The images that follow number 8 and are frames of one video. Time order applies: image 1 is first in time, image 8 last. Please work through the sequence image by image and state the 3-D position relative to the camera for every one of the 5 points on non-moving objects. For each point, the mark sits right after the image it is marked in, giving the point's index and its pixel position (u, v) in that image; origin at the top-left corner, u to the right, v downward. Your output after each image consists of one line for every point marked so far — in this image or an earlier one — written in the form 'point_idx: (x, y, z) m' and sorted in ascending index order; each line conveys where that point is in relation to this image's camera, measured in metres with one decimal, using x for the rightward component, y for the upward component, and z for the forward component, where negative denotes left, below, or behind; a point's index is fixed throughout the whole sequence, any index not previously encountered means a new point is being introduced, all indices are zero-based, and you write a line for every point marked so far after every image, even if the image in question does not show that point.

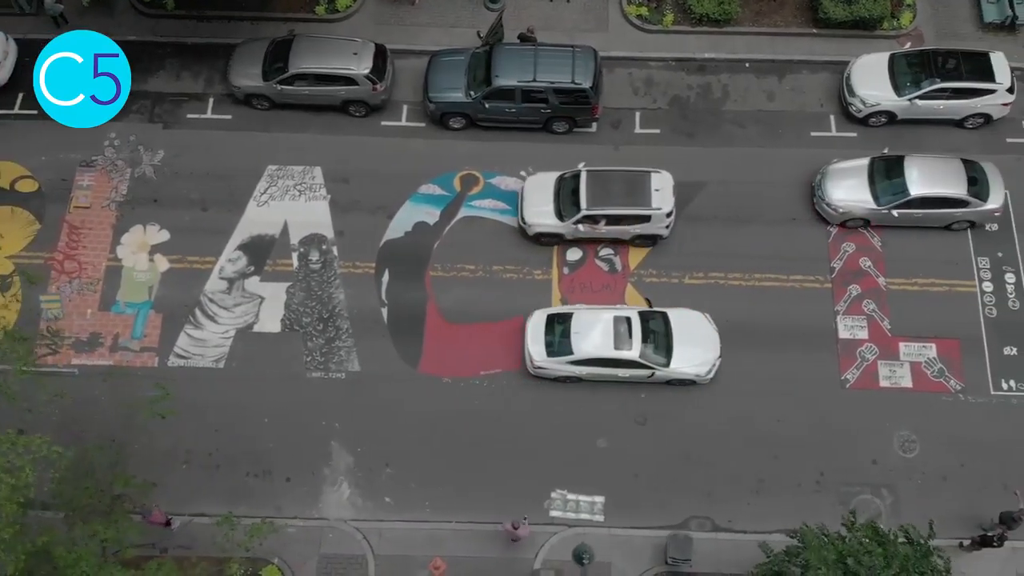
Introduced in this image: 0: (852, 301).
0: (+8.1, -0.3, +18.6) m
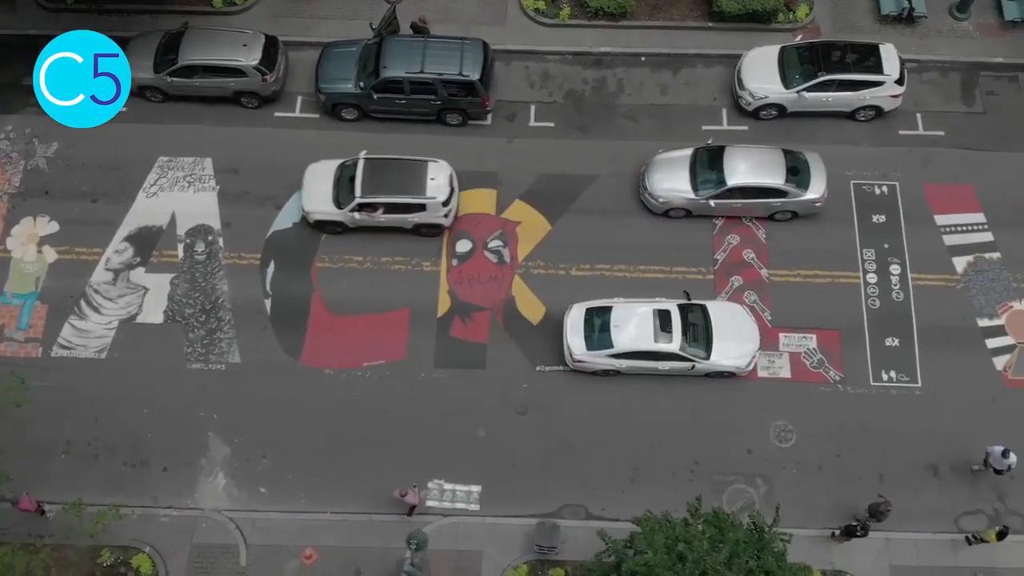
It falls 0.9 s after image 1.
0: (+5.4, -0.1, +18.6) m
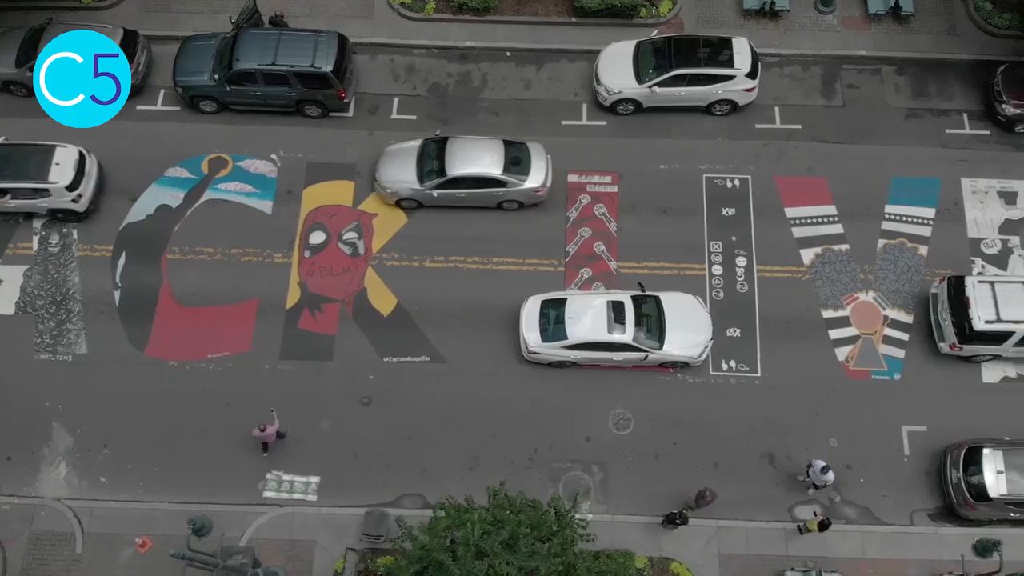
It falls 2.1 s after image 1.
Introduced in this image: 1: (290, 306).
0: (+1.8, +0.1, +18.7) m
1: (-5.2, -0.4, +18.6) m
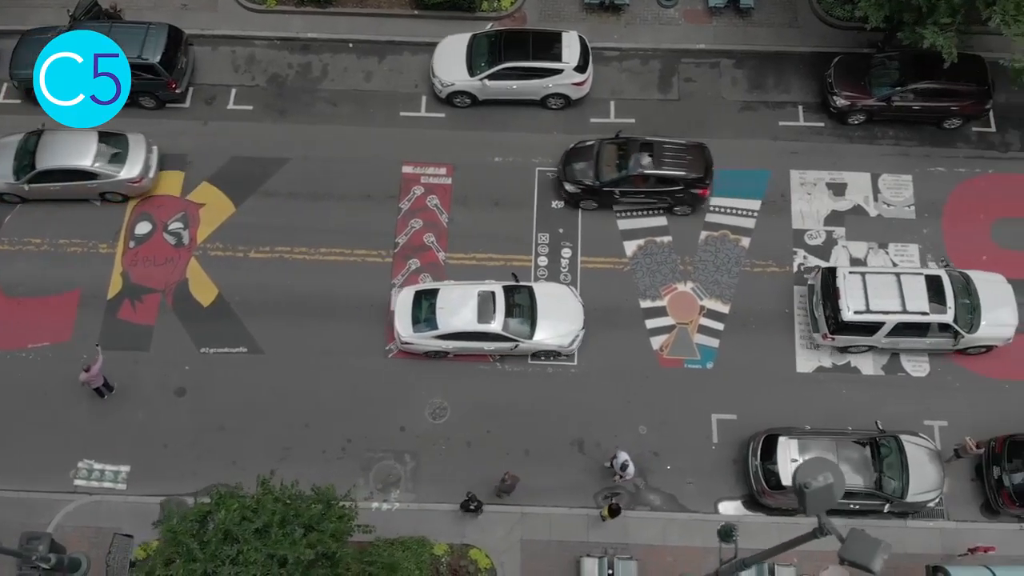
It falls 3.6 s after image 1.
0: (-2.4, +0.3, +18.9) m
1: (-9.4, -0.2, +18.8) m
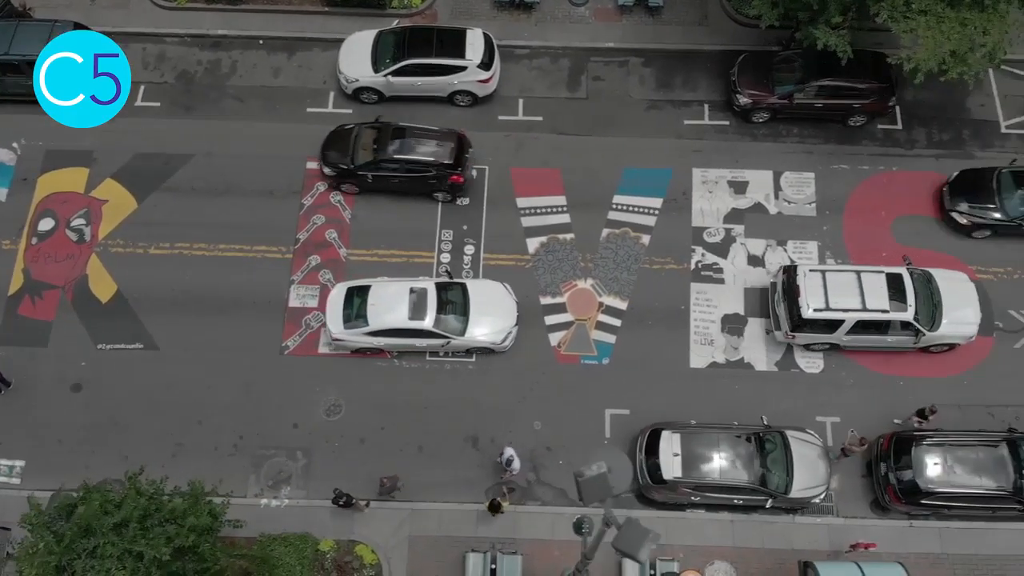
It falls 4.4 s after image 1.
0: (-4.9, +0.4, +19.0) m
1: (-11.9, -0.1, +18.9) m
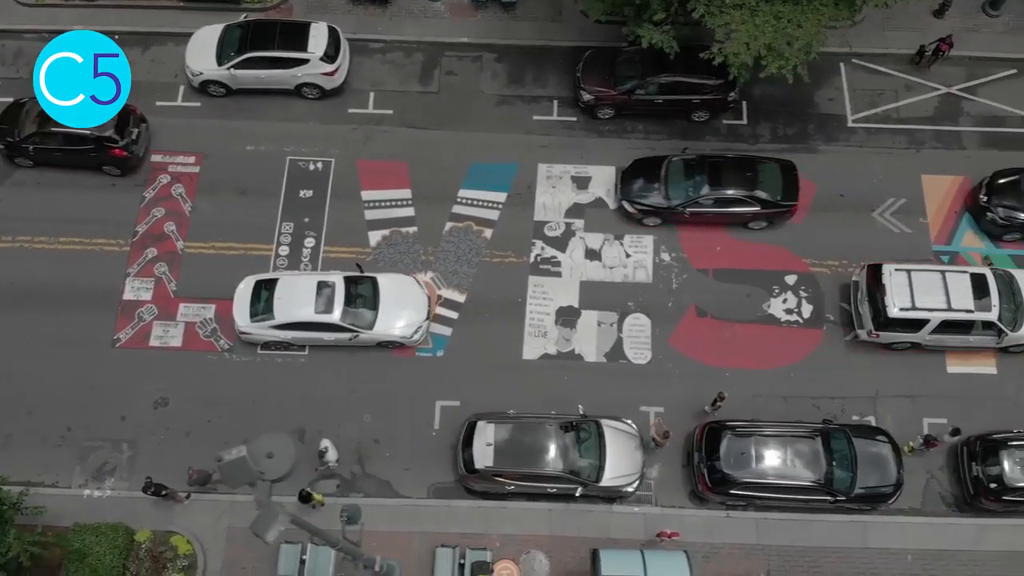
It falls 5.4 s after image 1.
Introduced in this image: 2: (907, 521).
0: (-8.8, +0.6, +19.1) m
1: (-15.8, +0.1, +19.1) m
2: (+8.5, -5.0, +17.1) m
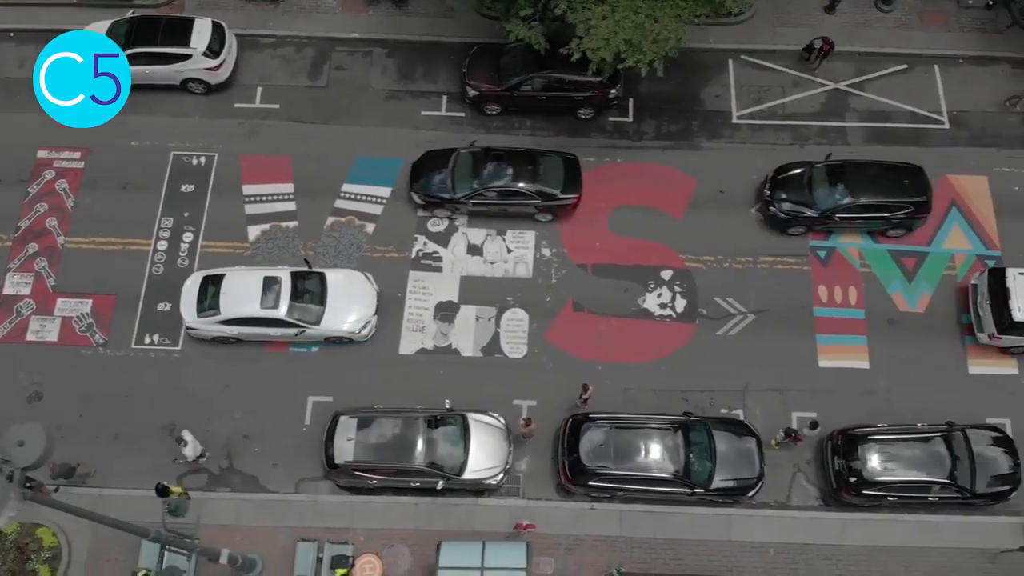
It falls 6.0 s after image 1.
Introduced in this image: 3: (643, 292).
0: (-11.7, +0.7, +19.2) m
1: (-18.7, +0.2, +19.2) m
2: (+5.6, -4.9, +17.1) m
3: (+3.1, -0.1, +18.9) m
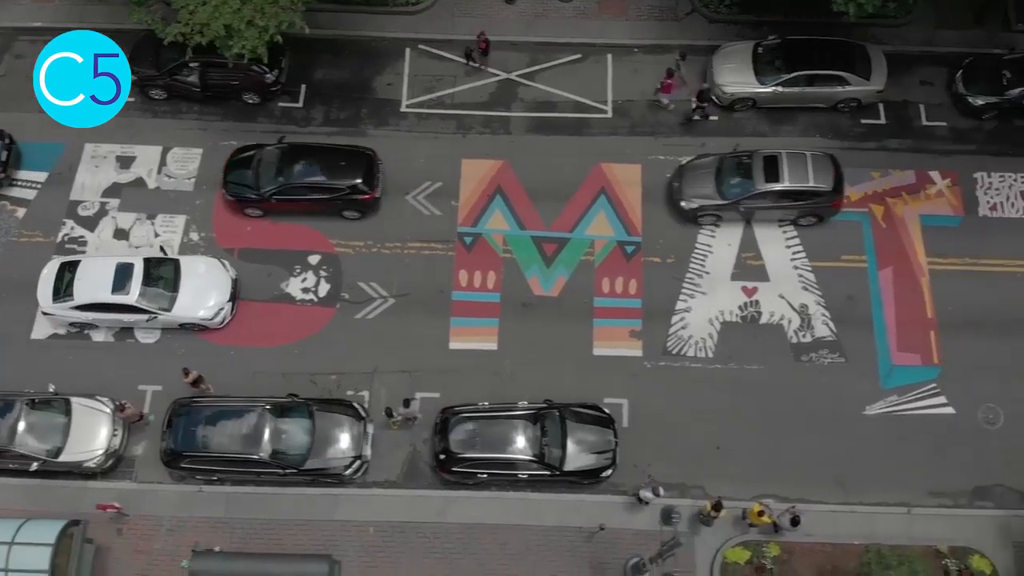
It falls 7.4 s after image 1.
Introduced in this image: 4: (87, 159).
0: (-20.2, +1.1, +19.6) m
1: (-27.2, +0.6, +19.7) m
2: (-3.0, -4.5, +17.4) m
3: (-5.4, +0.3, +19.1) m
4: (-10.7, +3.3, +20.4) m
